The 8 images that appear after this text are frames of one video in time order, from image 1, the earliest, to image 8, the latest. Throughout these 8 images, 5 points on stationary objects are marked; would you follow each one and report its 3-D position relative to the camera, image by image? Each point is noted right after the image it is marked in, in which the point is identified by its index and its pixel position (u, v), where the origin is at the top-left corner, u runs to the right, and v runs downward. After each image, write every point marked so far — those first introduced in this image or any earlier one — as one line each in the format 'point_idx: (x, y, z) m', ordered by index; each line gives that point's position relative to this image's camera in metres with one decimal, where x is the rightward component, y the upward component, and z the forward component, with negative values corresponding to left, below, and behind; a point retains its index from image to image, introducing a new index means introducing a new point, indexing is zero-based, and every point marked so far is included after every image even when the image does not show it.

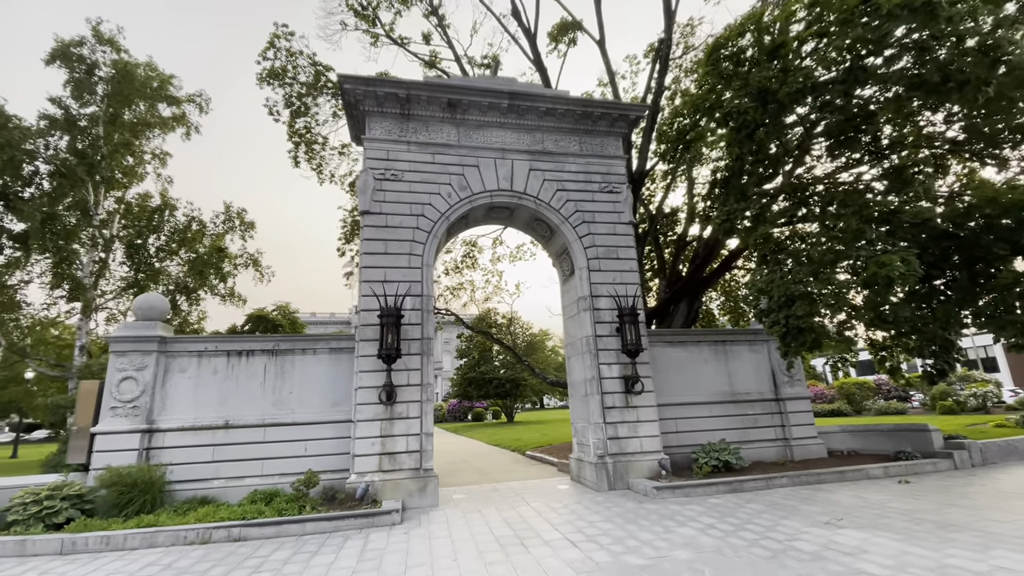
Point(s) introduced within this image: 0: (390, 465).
0: (-2.2, -3.2, +8.5) m
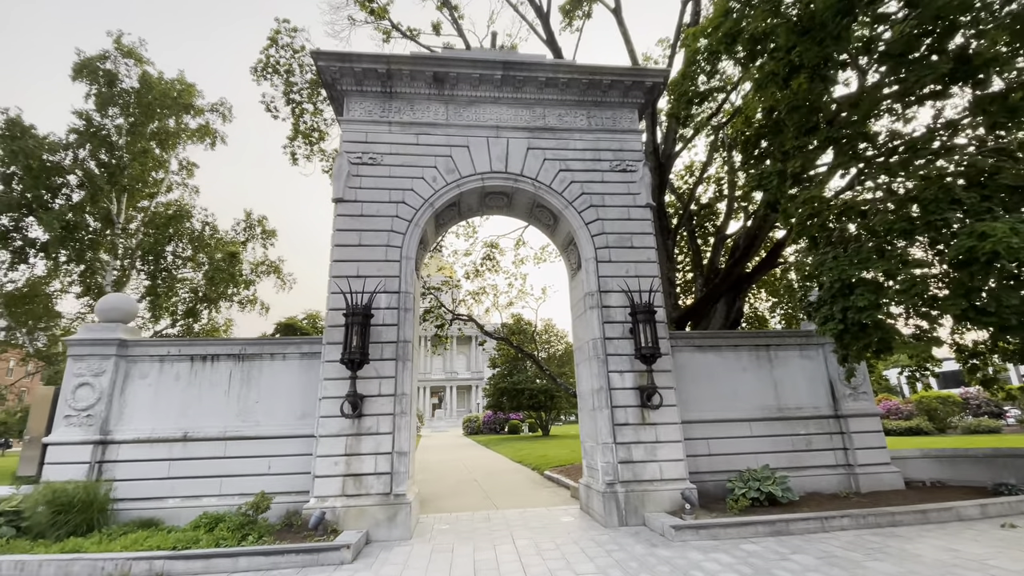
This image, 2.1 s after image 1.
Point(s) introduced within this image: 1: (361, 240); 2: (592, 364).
0: (-2.4, -3.1, +7.3) m
1: (-2.7, +0.9, +8.5) m
2: (+1.4, -1.4, +8.4) m
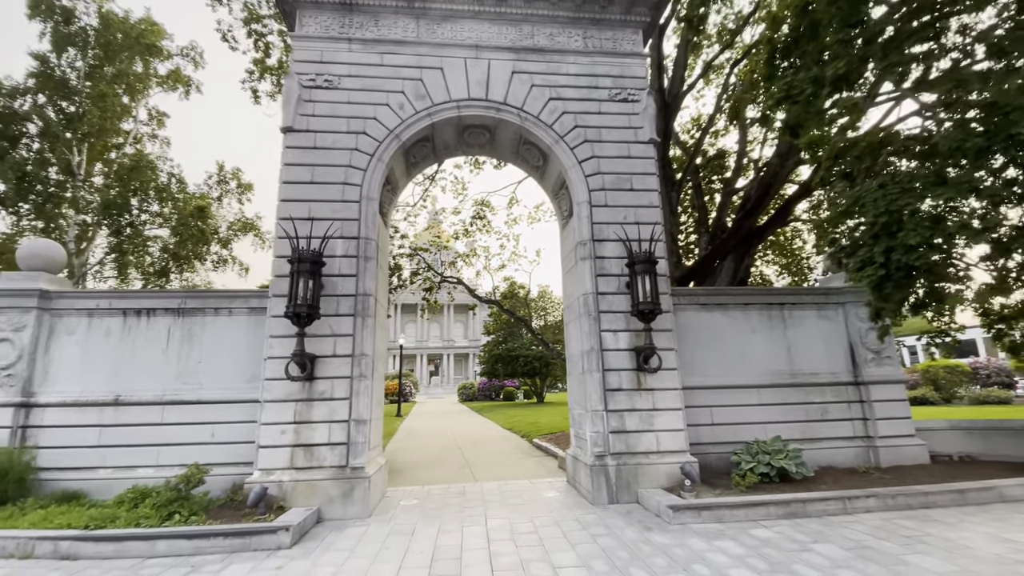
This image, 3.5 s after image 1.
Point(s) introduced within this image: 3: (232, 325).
0: (-2.8, -2.3, +6.3) m
1: (-3.1, +1.7, +7.3) m
2: (+1.1, -0.5, +7.4) m
3: (-4.5, -0.6, +7.5) m
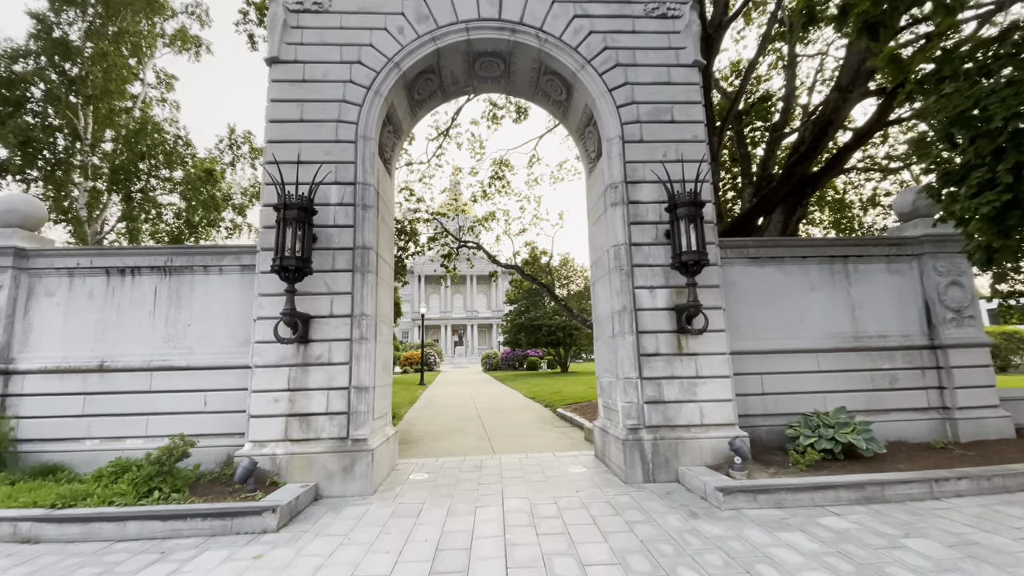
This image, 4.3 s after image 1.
0: (-2.6, -1.8, +5.7) m
1: (-2.8, +2.4, +6.4) m
2: (+1.3, +0.1, +6.4) m
3: (-4.2, 0.0, +6.8) m
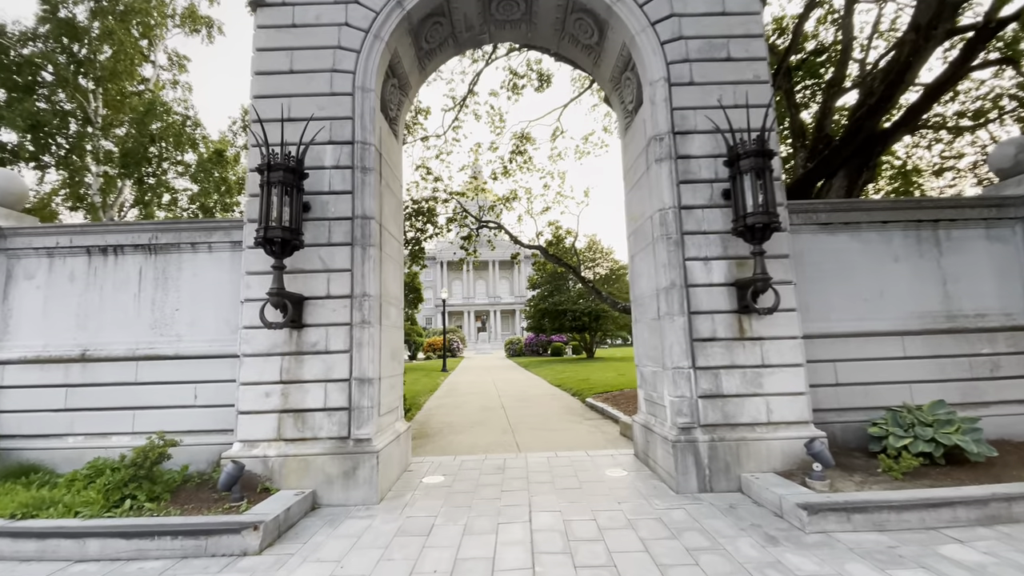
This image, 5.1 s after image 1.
0: (-2.3, -1.5, +4.9) m
1: (-2.6, +2.6, +5.5) m
2: (+1.6, +0.4, +5.4) m
3: (-3.9, +0.3, +6.1) m
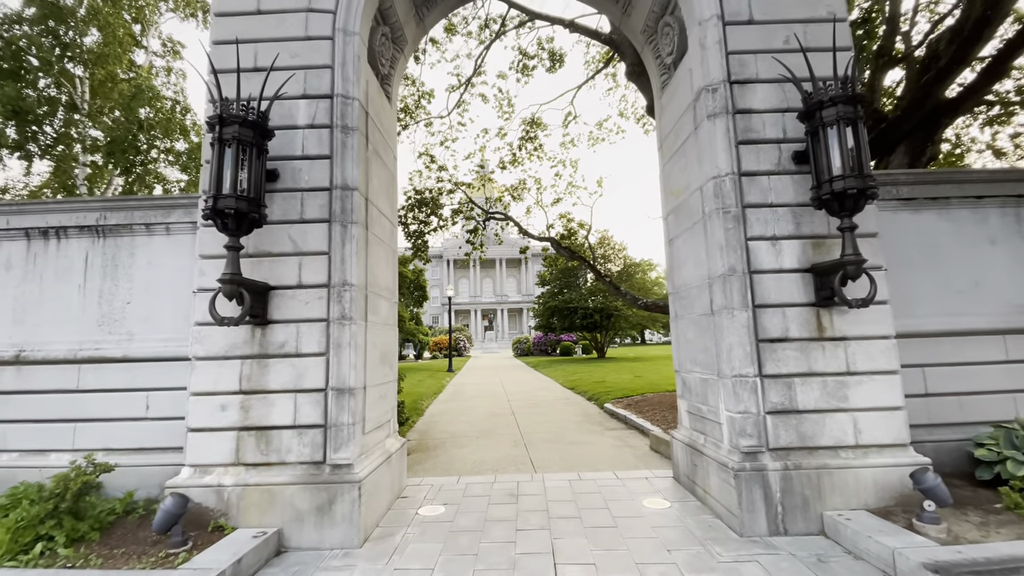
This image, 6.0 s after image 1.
0: (-2.1, -1.4, +3.9) m
1: (-2.4, +2.8, +4.5) m
2: (+1.8, +0.6, +4.3) m
3: (-3.7, +0.4, +5.1) m
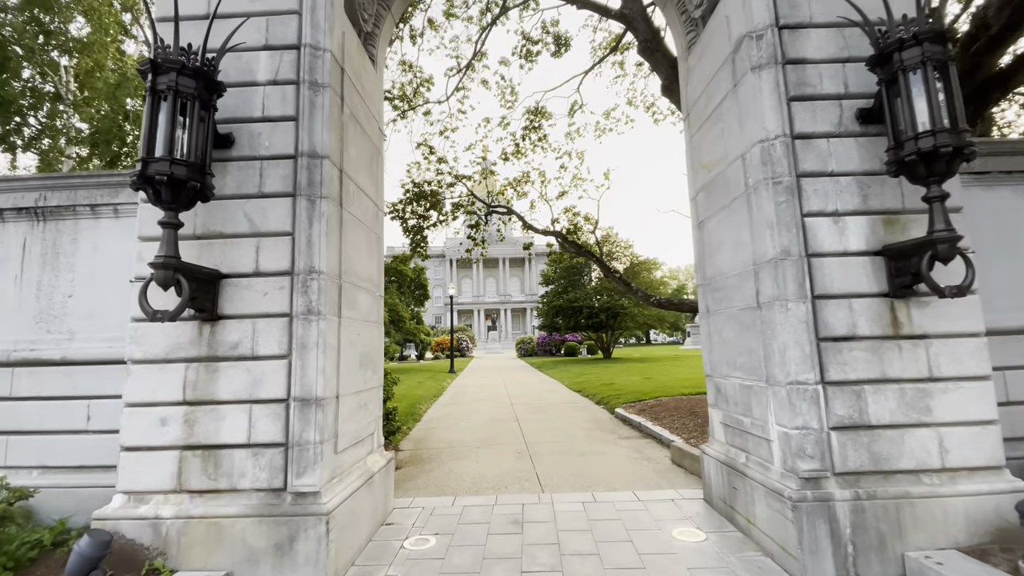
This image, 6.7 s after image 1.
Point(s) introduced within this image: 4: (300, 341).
0: (-2.1, -1.3, +3.2) m
1: (-2.4, +2.8, +3.8) m
2: (+1.8, +0.7, +3.6) m
3: (-3.7, +0.5, +4.4) m
4: (-1.5, -0.4, +3.3) m
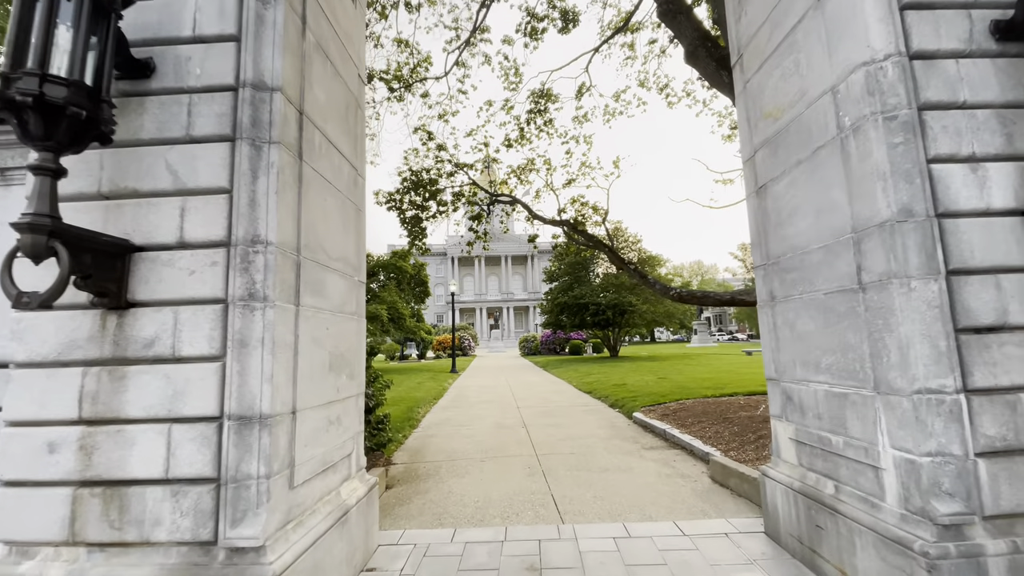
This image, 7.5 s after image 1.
0: (-2.0, -1.2, +2.3) m
1: (-2.3, +3.0, +2.9) m
2: (+1.9, +0.8, +2.7) m
3: (-3.6, +0.6, +3.5) m
4: (-1.4, -0.2, +2.4) m
